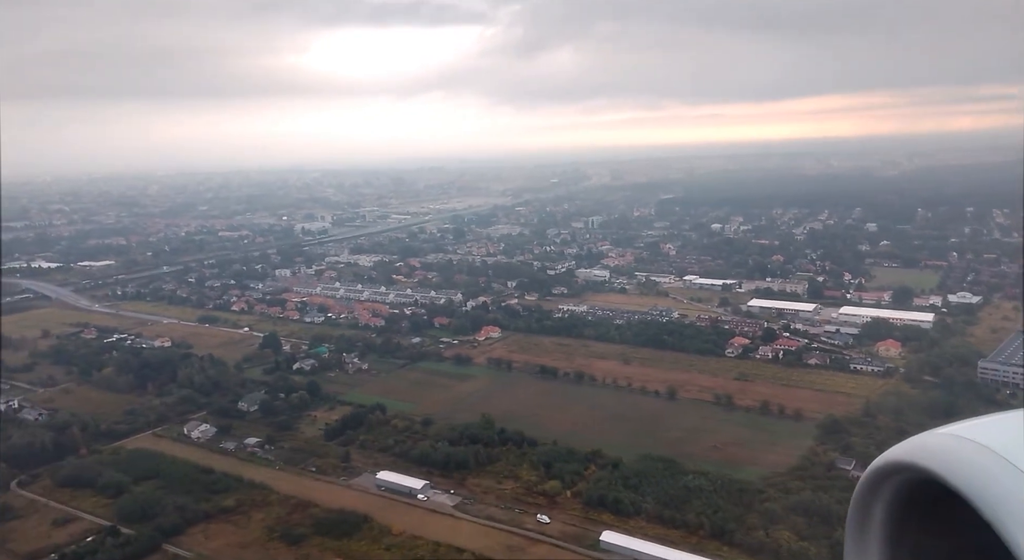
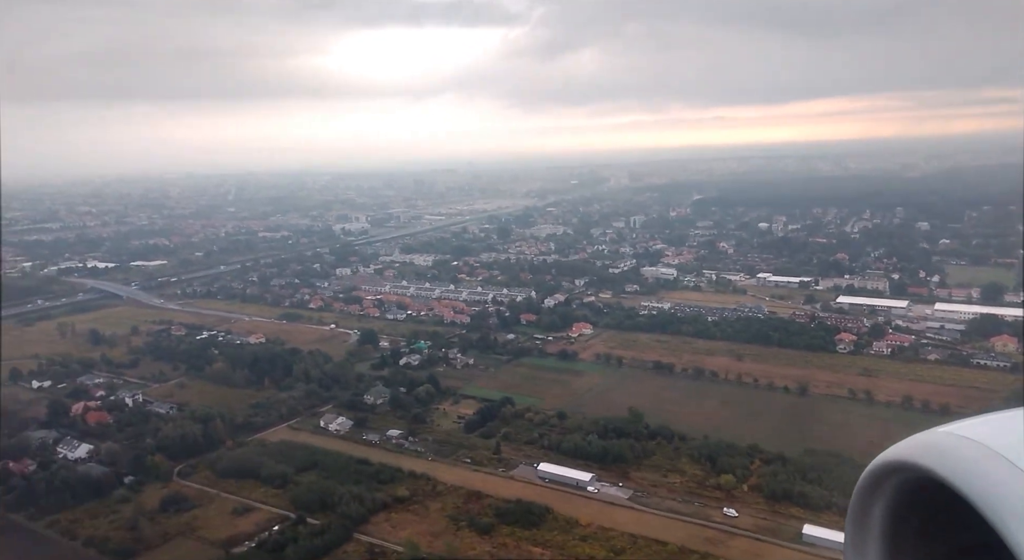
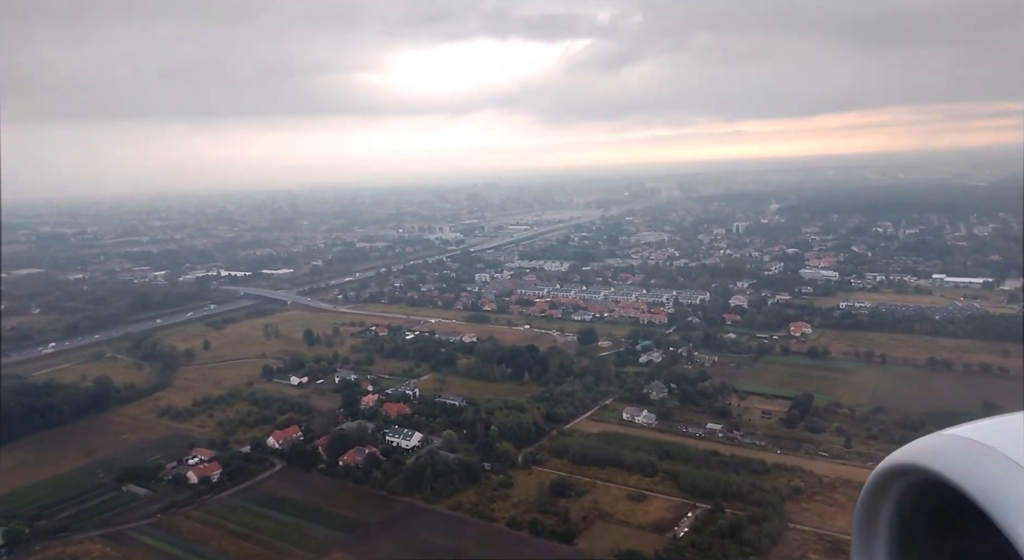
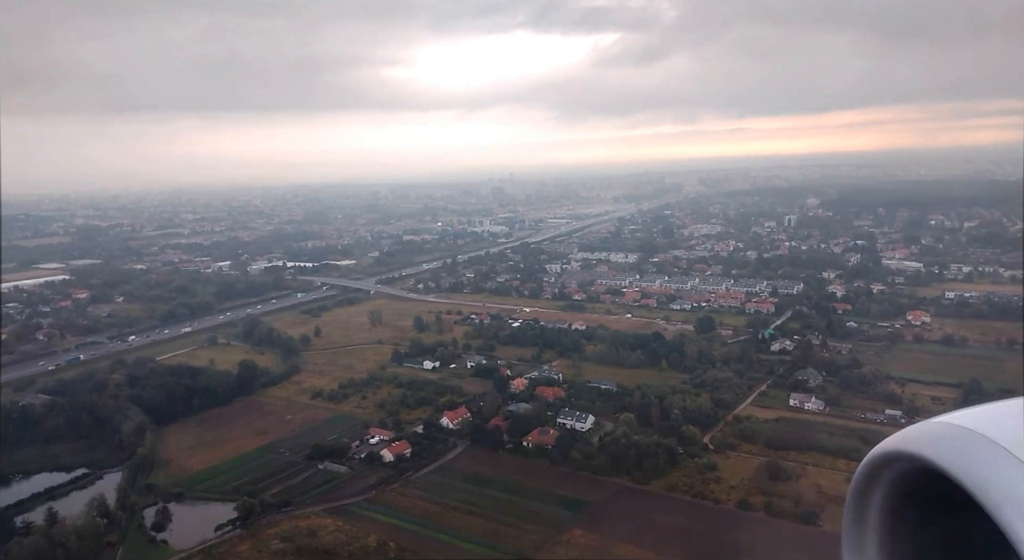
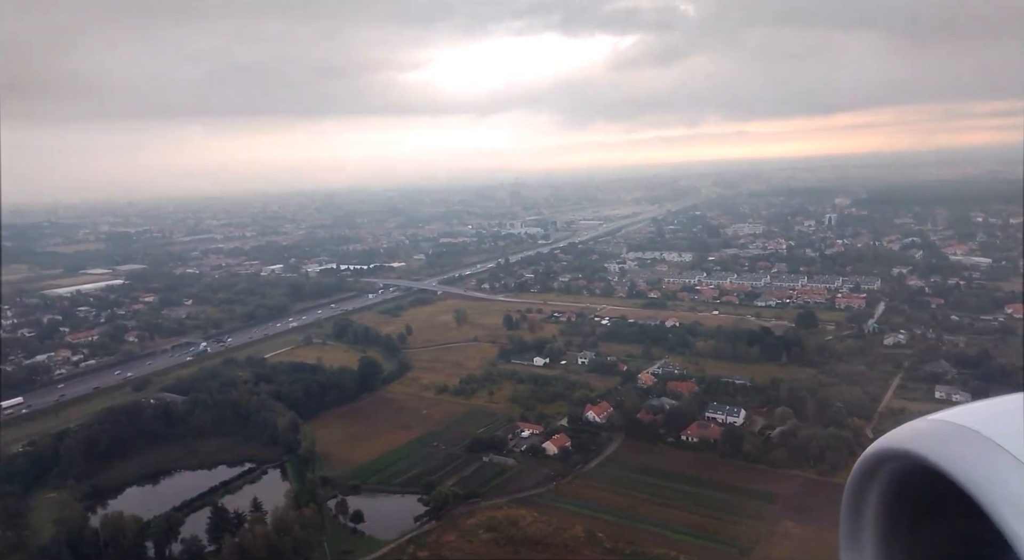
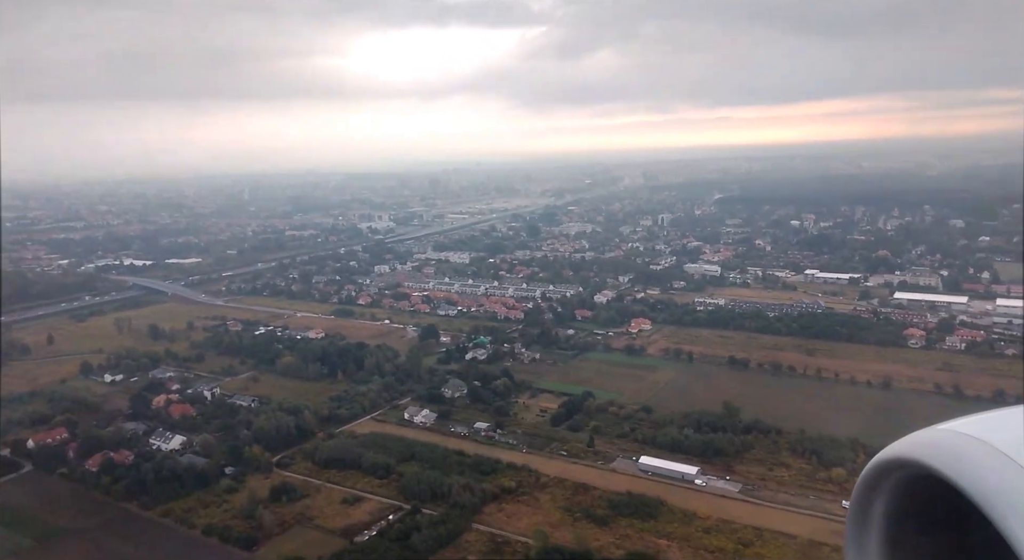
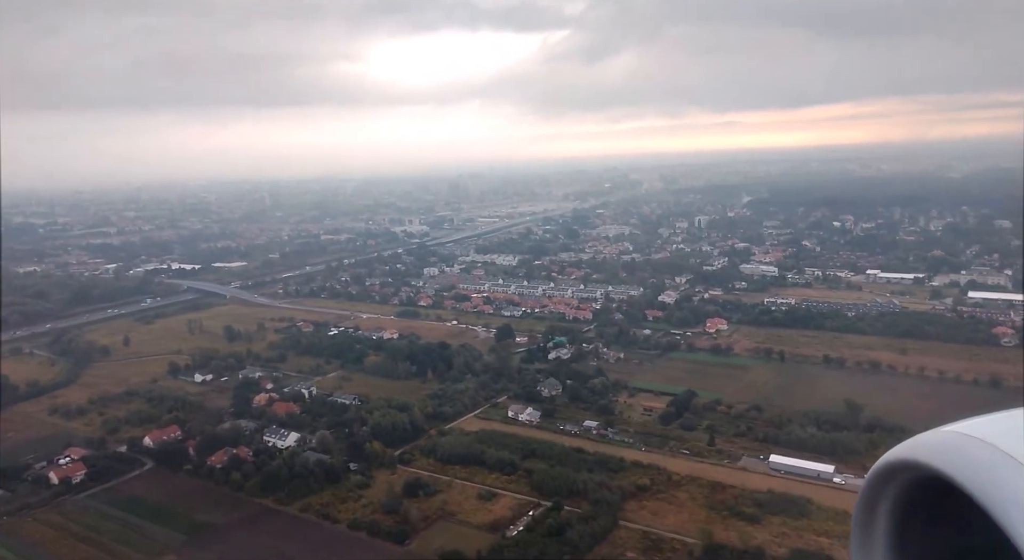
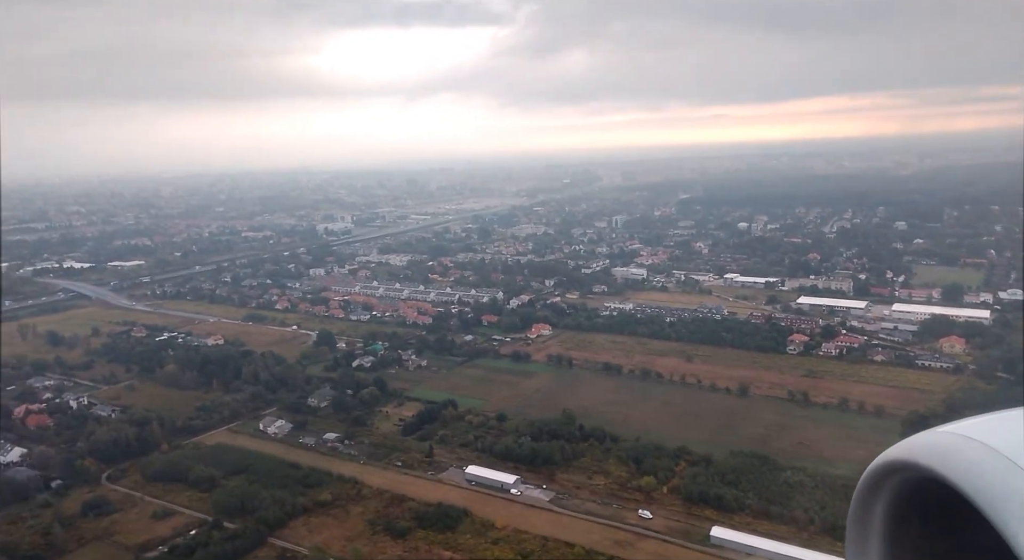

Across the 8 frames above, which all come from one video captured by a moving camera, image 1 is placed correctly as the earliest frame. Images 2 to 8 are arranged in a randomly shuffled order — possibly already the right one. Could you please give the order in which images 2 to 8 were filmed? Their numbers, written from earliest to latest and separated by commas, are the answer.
8, 2, 6, 7, 3, 4, 5
